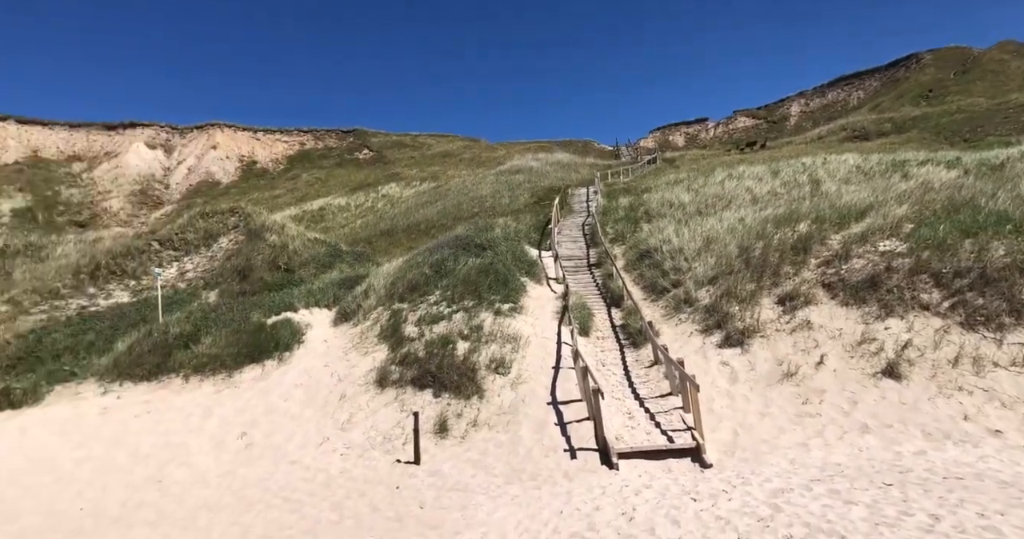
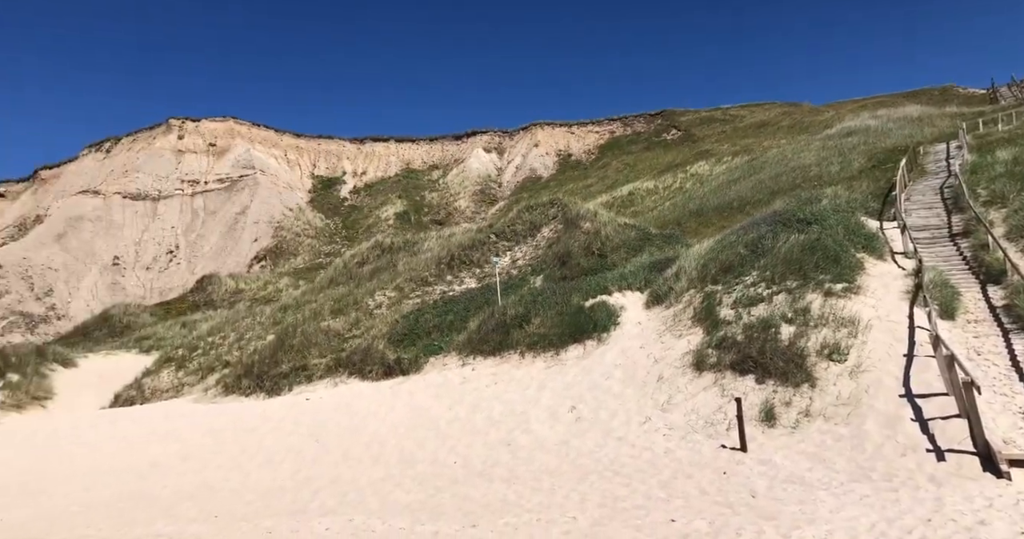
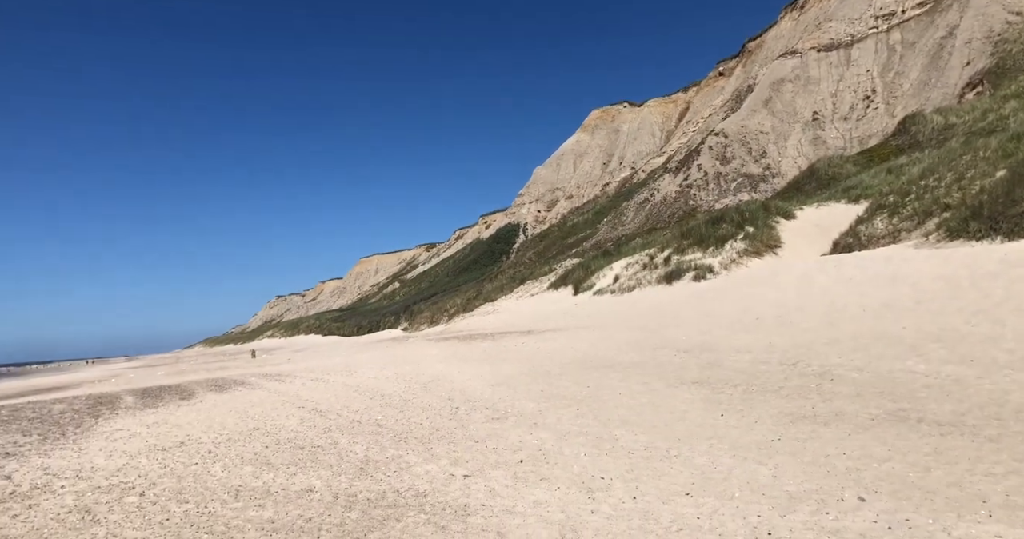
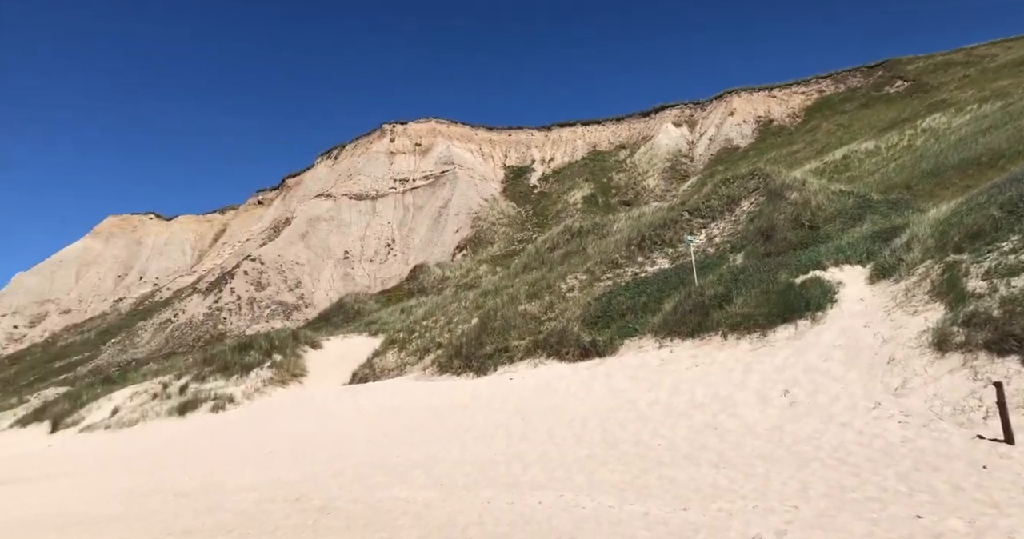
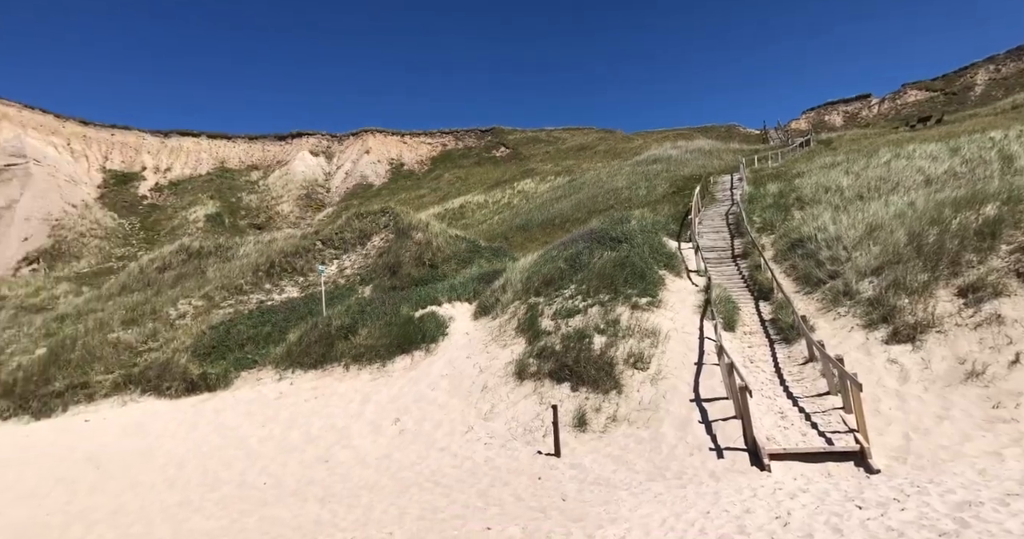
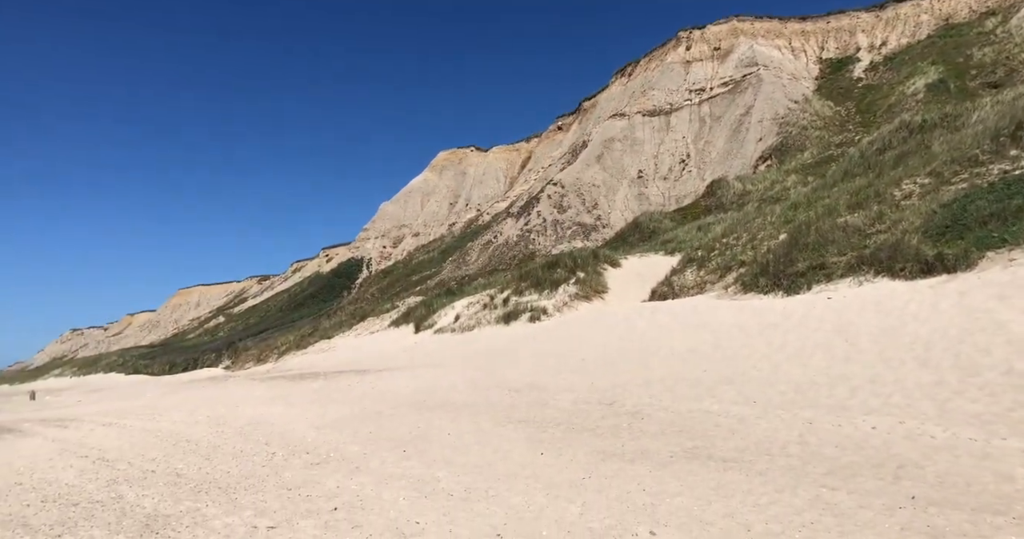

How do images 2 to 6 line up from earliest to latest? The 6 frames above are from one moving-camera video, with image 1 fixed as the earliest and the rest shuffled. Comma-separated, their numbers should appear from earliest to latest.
5, 2, 4, 6, 3
